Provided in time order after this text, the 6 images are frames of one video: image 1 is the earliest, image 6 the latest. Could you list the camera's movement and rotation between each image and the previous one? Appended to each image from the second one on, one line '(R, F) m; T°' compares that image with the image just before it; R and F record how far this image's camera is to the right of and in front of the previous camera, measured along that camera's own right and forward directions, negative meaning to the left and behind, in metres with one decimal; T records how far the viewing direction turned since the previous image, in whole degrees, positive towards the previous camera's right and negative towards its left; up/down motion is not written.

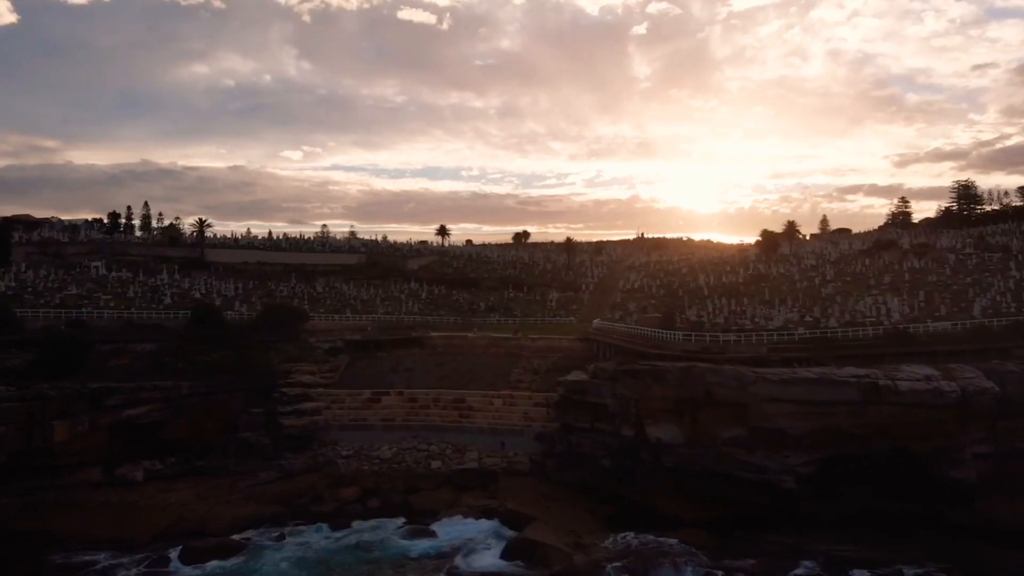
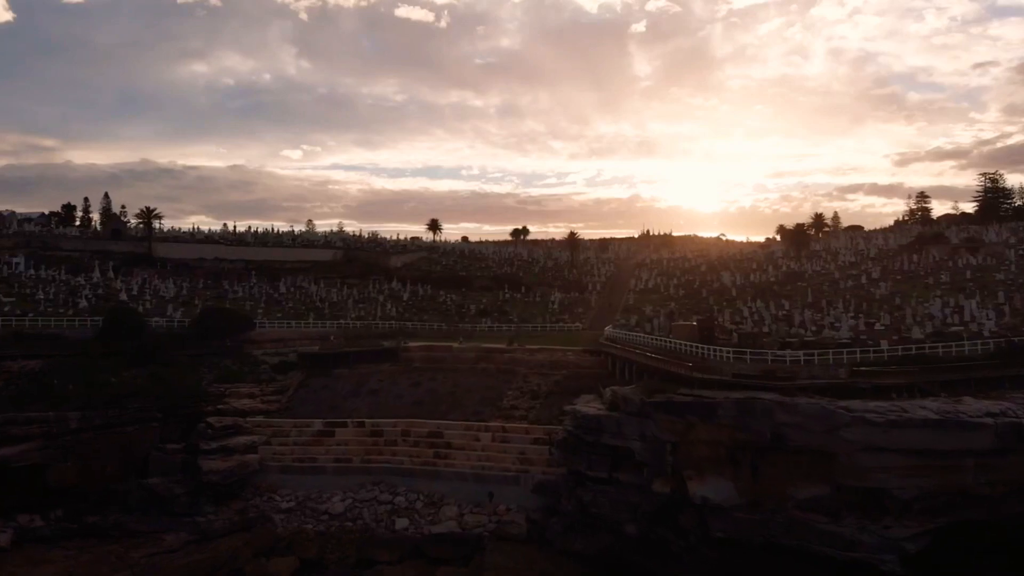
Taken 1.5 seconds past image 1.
(+0.4, +9.1) m; 0°
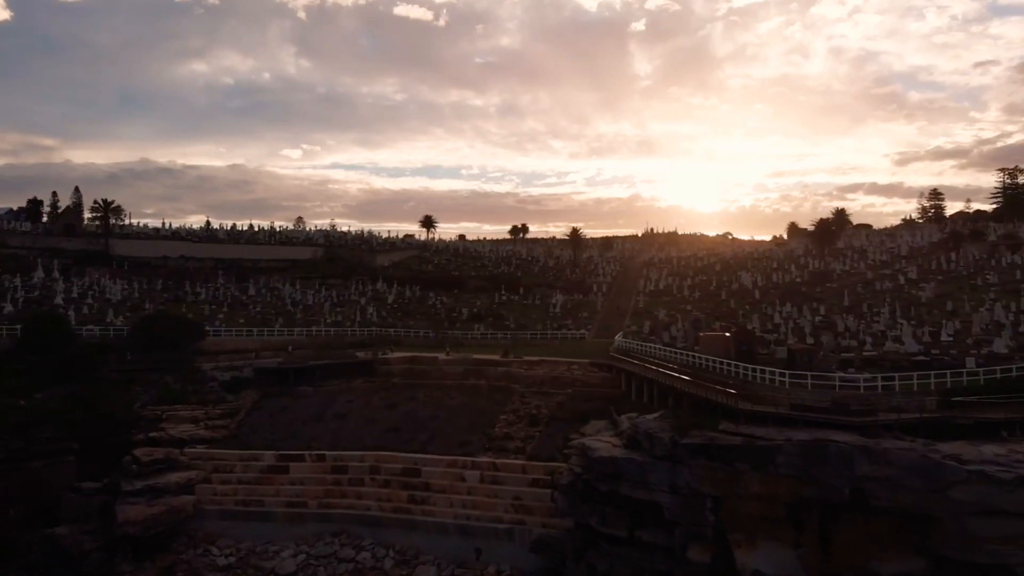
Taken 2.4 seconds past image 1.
(+0.2, +5.7) m; 0°
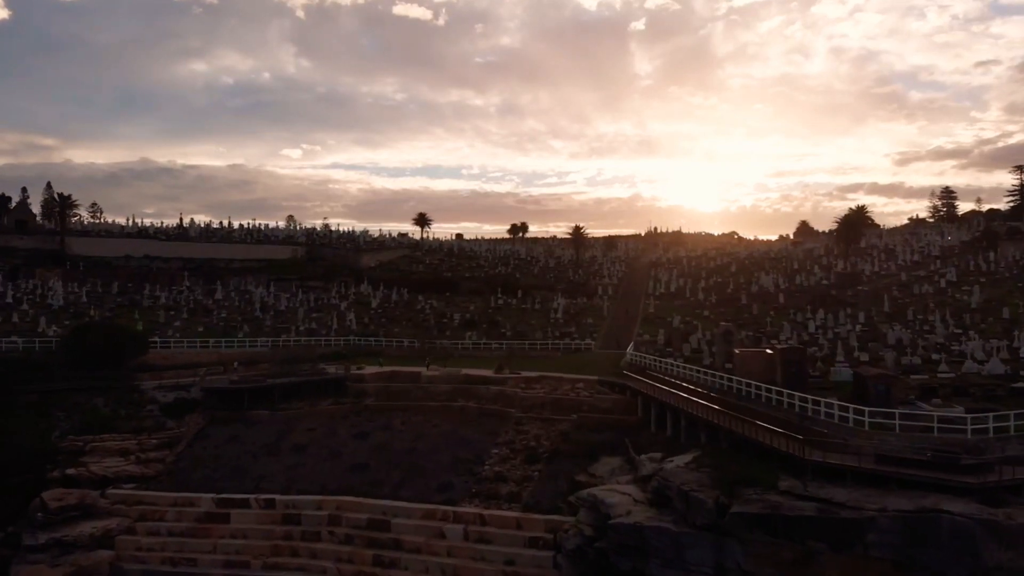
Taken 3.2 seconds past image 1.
(+0.2, +4.8) m; 0°
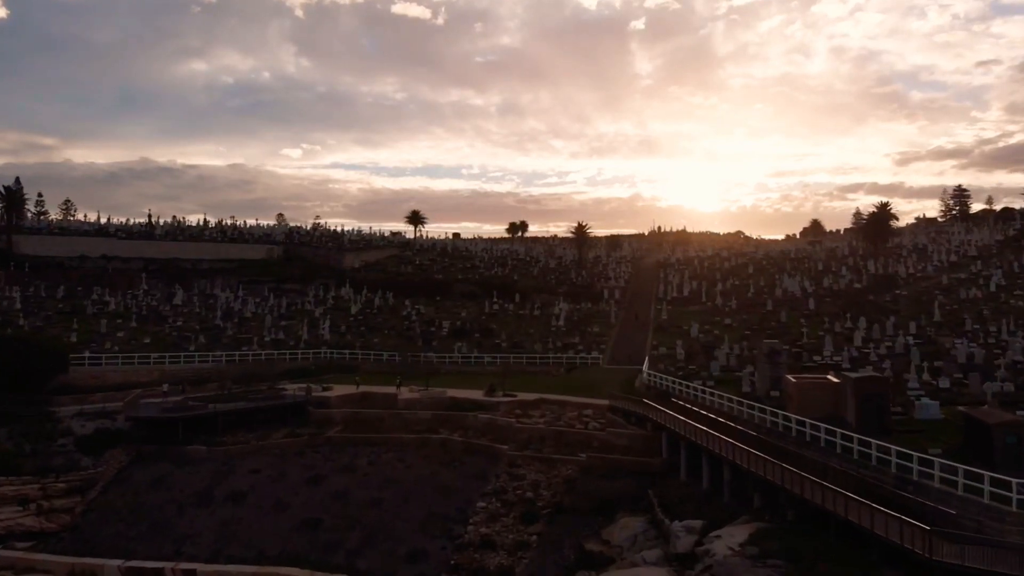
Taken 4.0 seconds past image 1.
(+0.2, +4.8) m; 0°
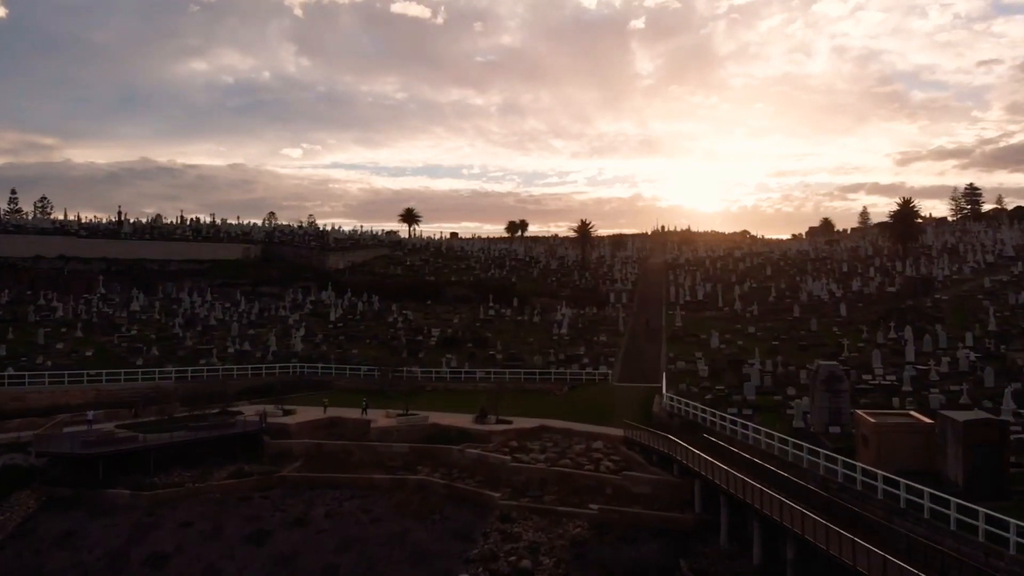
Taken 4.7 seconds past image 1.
(+0.2, +3.9) m; 0°
